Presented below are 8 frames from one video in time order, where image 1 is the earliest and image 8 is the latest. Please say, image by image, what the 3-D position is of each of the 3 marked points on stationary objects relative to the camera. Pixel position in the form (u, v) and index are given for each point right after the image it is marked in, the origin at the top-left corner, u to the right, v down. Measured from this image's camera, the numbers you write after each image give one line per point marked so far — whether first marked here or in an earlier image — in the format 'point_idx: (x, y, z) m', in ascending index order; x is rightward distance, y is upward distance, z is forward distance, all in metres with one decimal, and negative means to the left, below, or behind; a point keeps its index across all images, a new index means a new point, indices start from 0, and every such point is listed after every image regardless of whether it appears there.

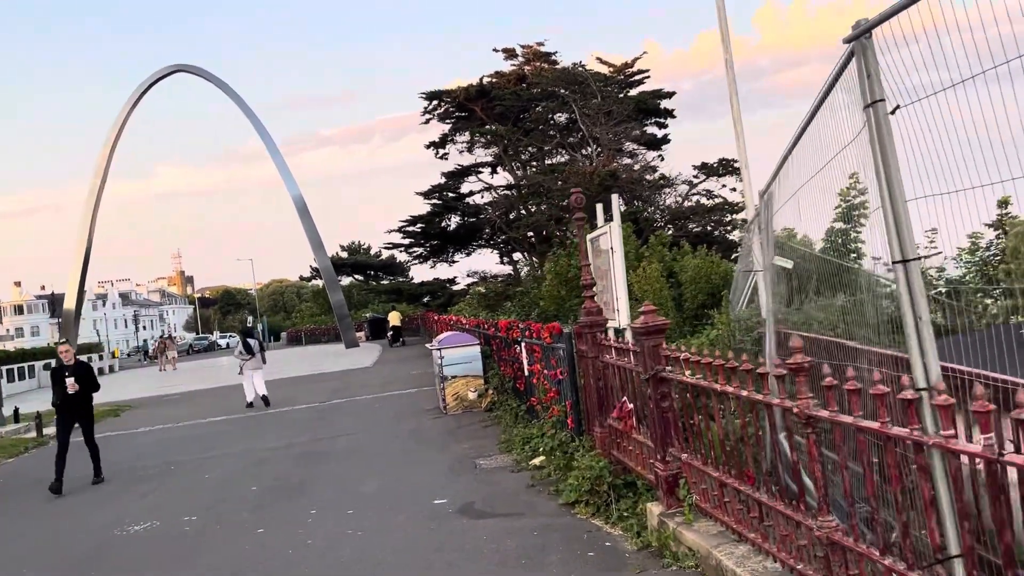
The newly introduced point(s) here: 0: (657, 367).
0: (+0.8, -0.4, +4.6) m
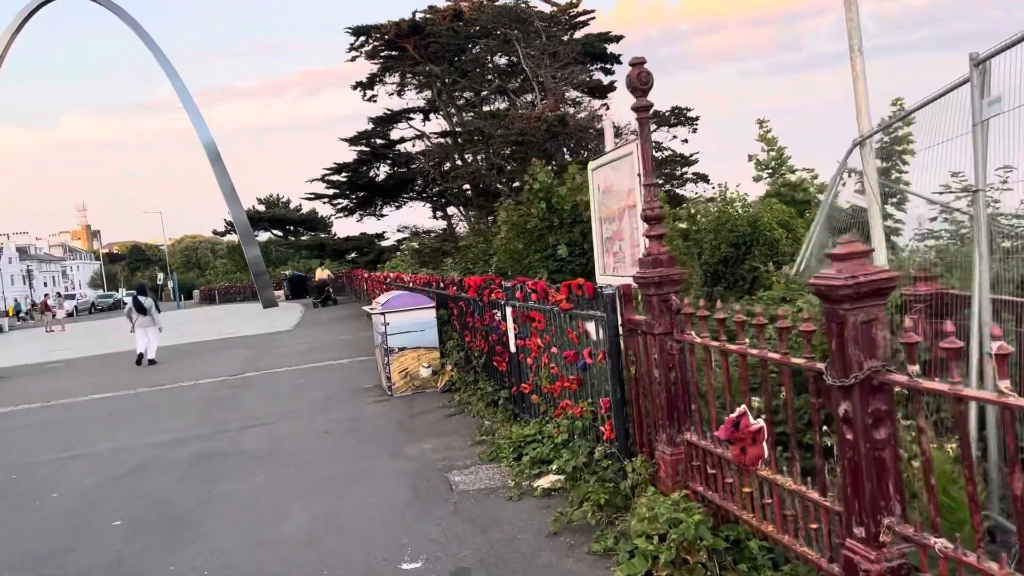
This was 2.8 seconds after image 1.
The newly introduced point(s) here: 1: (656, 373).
0: (+1.0, -0.2, +2.4) m
1: (+0.7, -0.4, +3.8) m
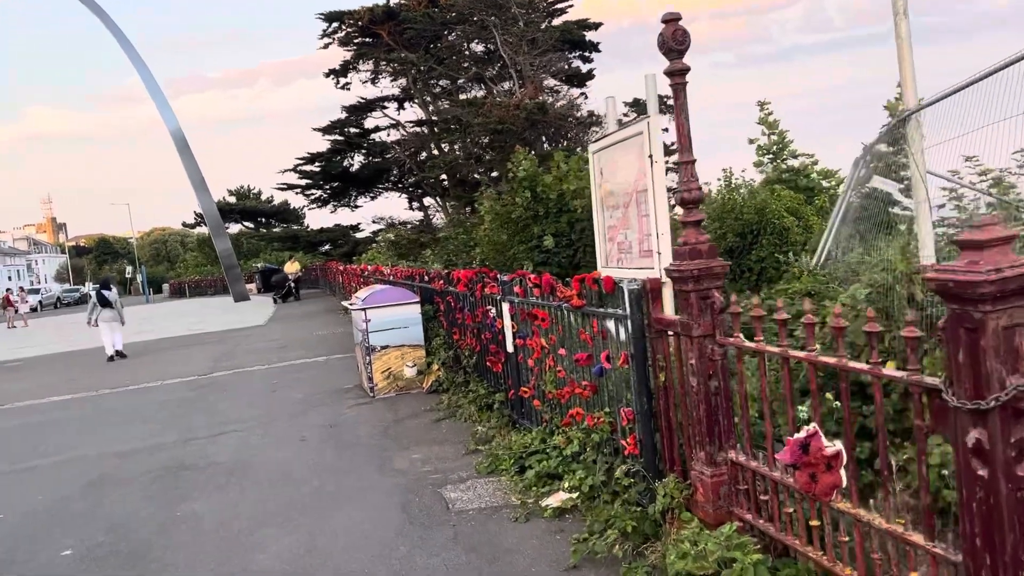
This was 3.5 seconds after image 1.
0: (+1.1, -0.2, +1.9) m
1: (+0.7, -0.4, +3.3) m
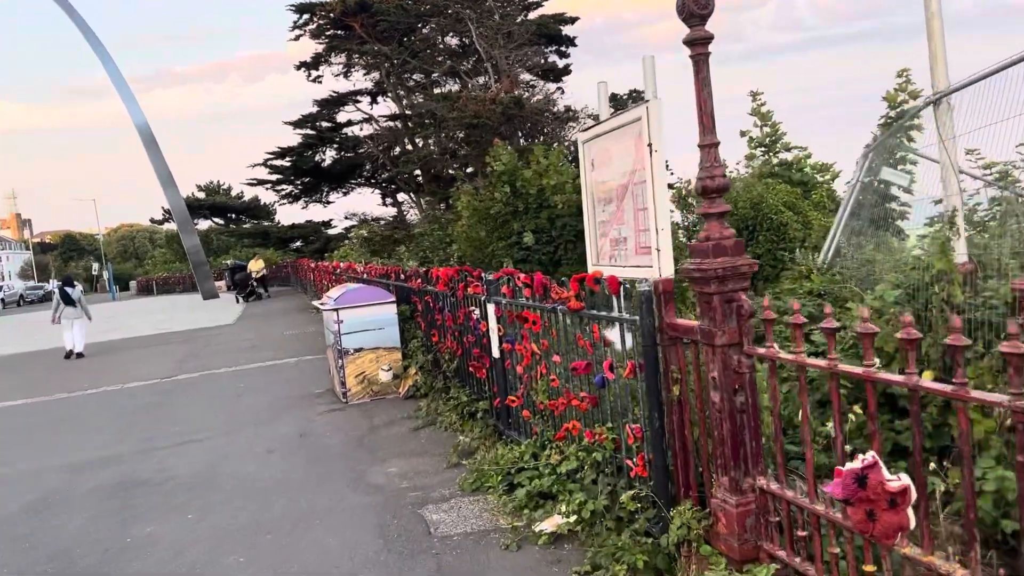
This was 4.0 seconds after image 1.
0: (+1.2, -0.2, +1.4) m
1: (+0.7, -0.4, +2.9) m
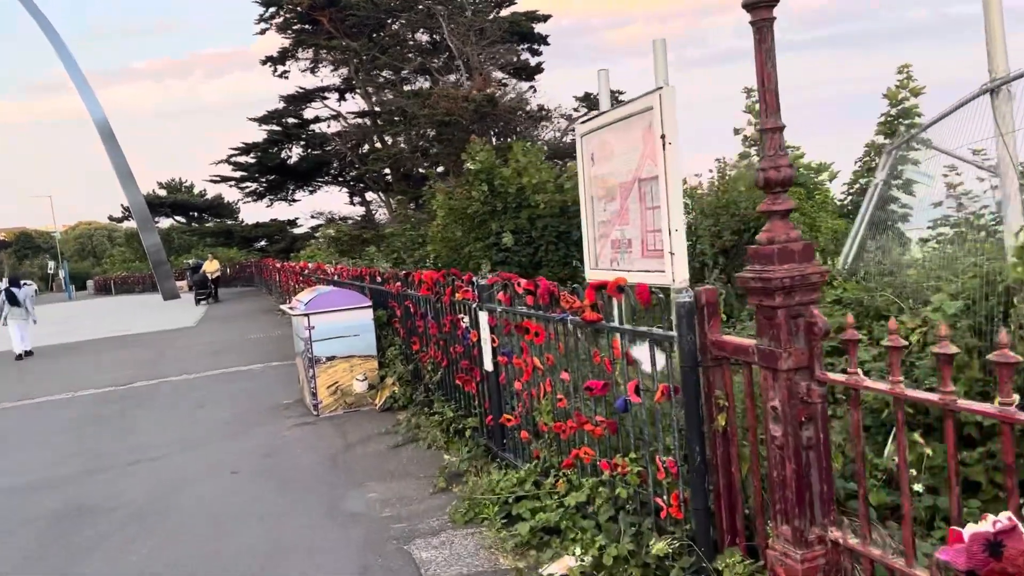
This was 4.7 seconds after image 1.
0: (+1.3, -0.3, +1.0) m
1: (+0.8, -0.4, +2.4) m
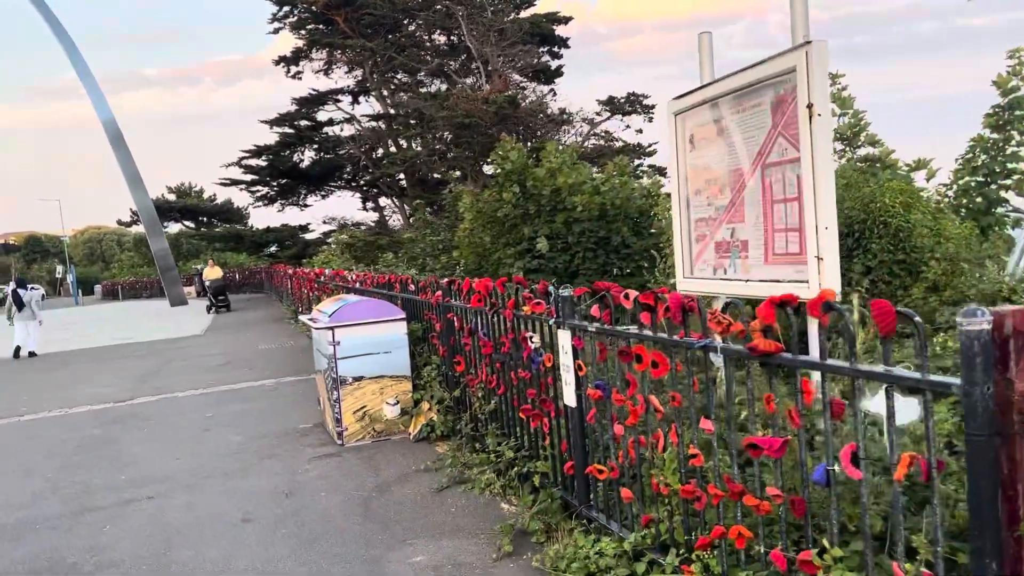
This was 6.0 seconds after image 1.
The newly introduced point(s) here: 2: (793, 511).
0: (+1.6, -0.3, 0.0) m
1: (+1.1, -0.5, +1.4) m
2: (+0.8, -0.6, +2.2) m
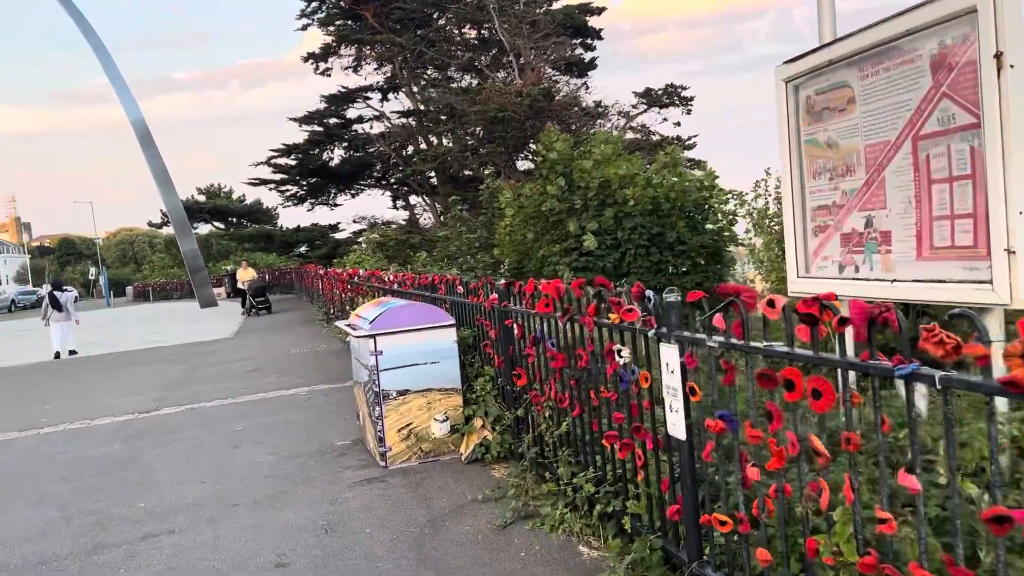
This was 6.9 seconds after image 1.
0: (+1.9, -0.3, -0.8) m
1: (+1.4, -0.5, +0.7) m
2: (+1.0, -0.6, +1.5) m
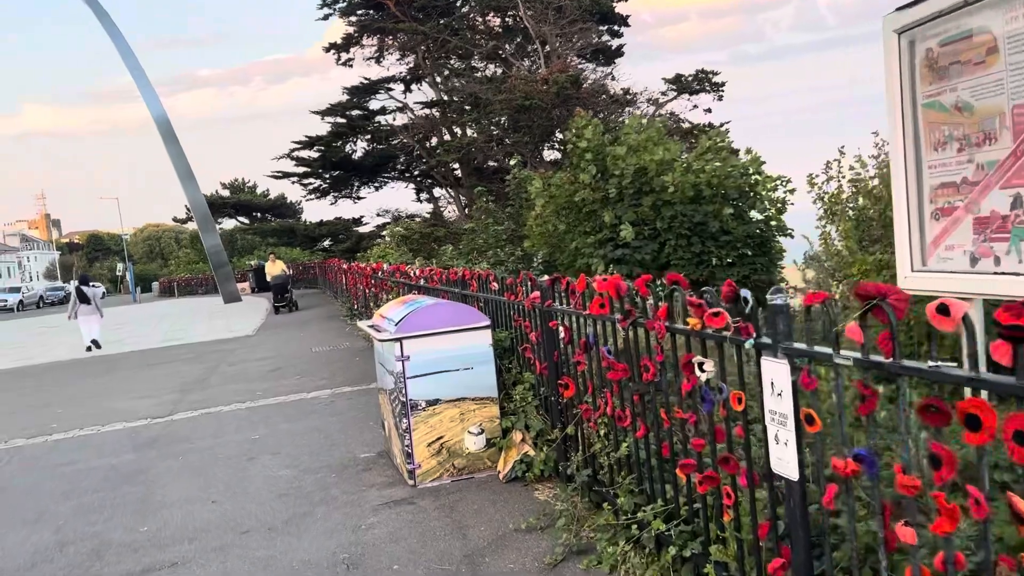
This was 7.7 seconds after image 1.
0: (+1.9, -0.3, -1.4) m
1: (+1.5, -0.5, 0.0) m
2: (+1.2, -0.6, +0.8) m
